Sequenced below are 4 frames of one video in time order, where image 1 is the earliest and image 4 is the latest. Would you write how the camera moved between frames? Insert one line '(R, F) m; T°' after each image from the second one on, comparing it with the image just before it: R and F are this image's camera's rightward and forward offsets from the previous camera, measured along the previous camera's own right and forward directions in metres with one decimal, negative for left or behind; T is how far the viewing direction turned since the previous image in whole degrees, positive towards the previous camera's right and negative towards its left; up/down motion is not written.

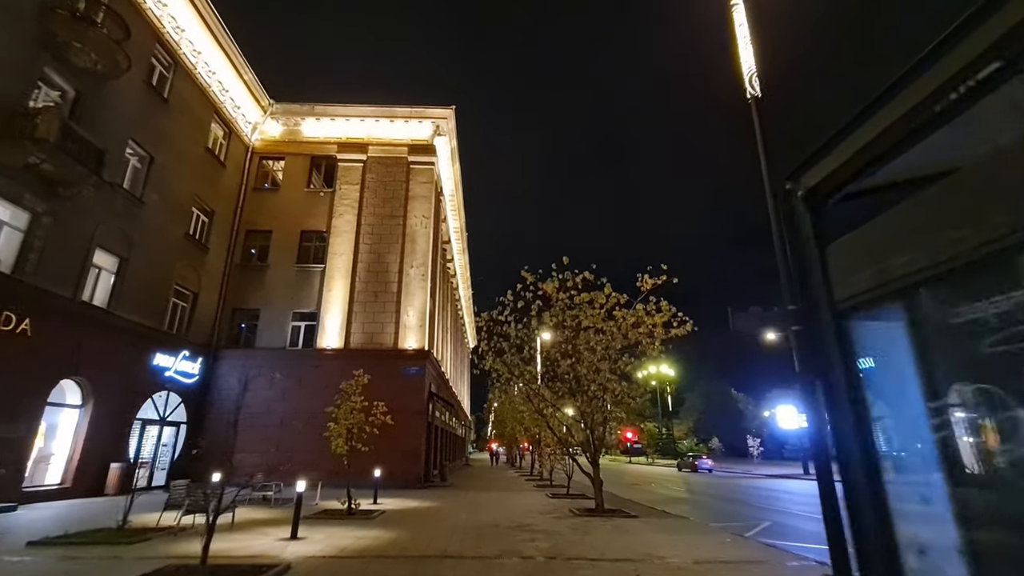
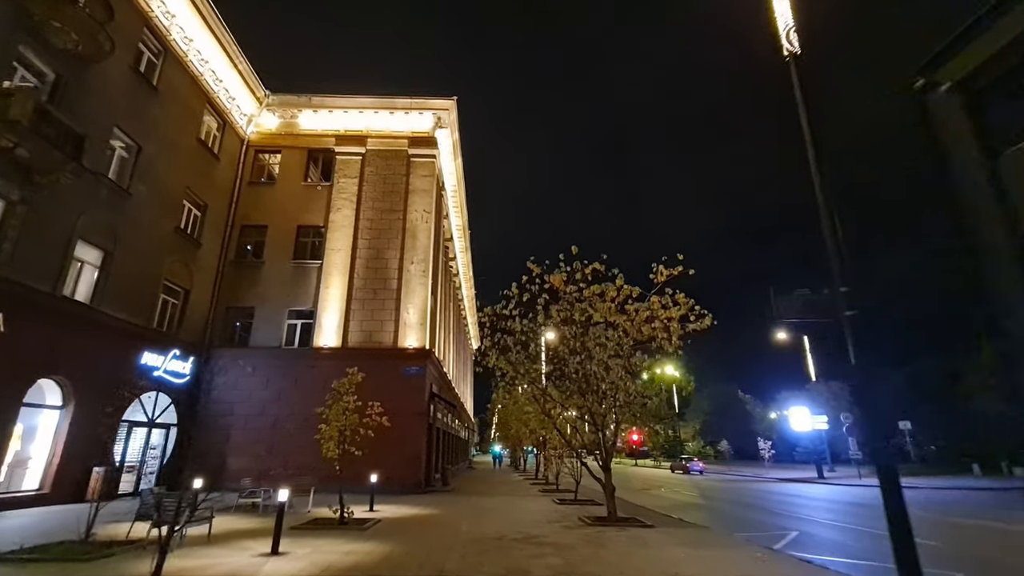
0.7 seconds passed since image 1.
(0.0, +1.0) m; 0°
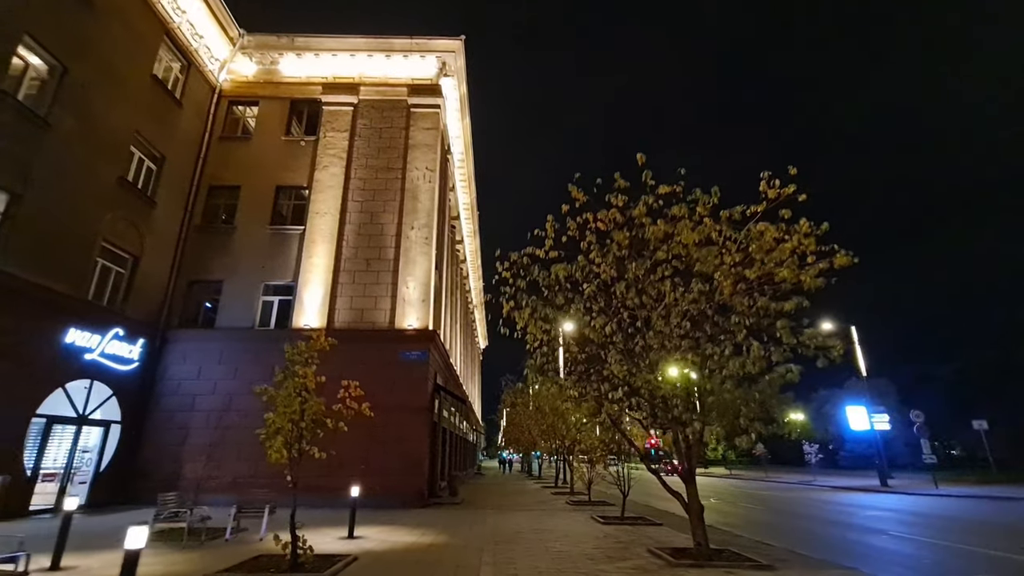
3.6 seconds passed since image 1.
(-0.7, +4.5) m; -1°
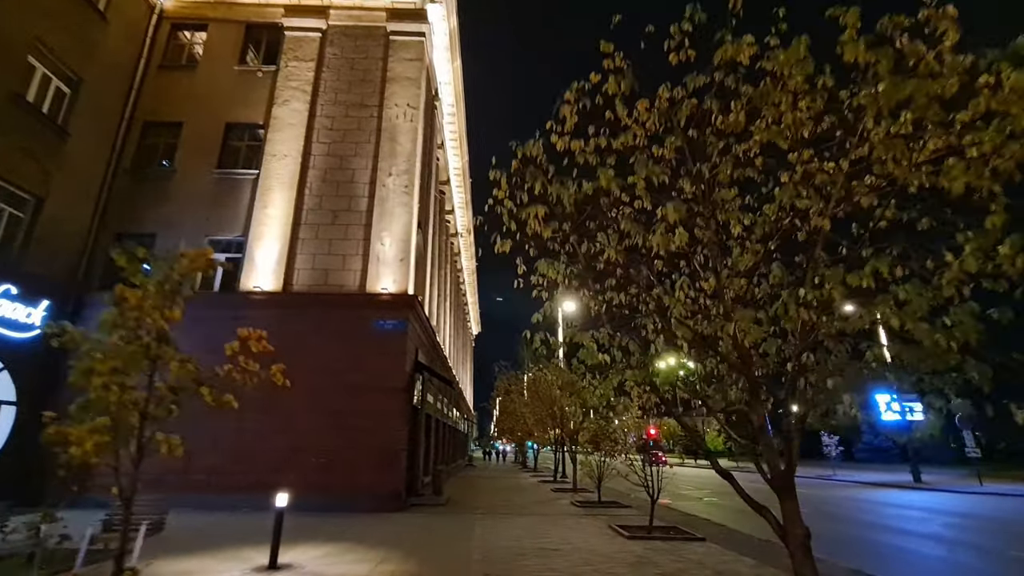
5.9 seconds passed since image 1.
(-0.1, +3.6) m; +1°
